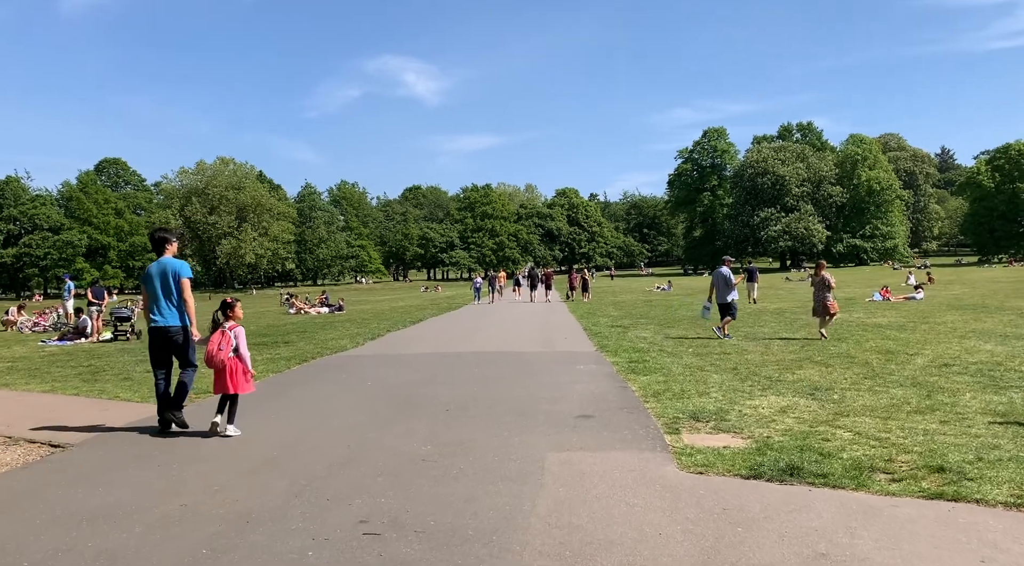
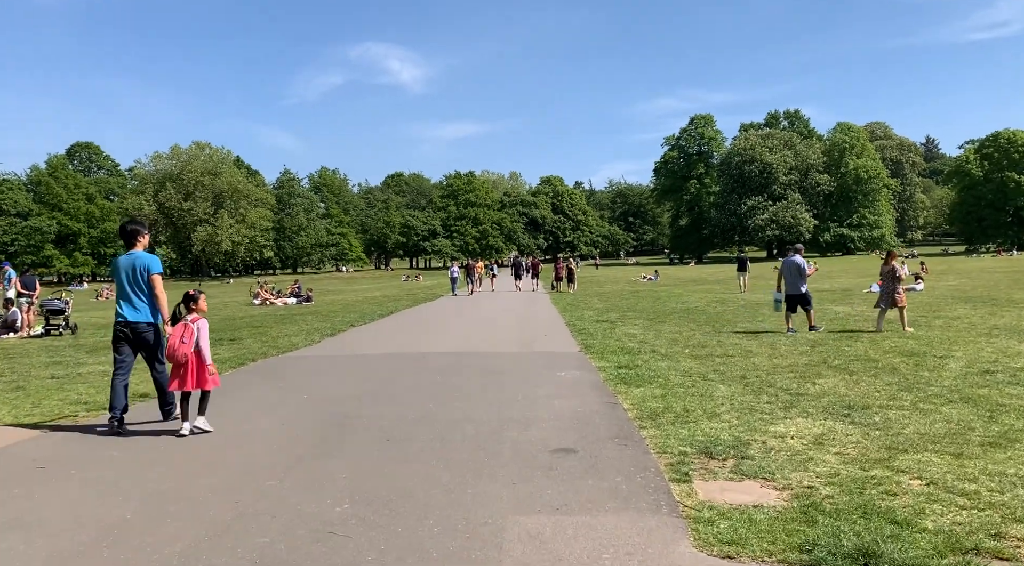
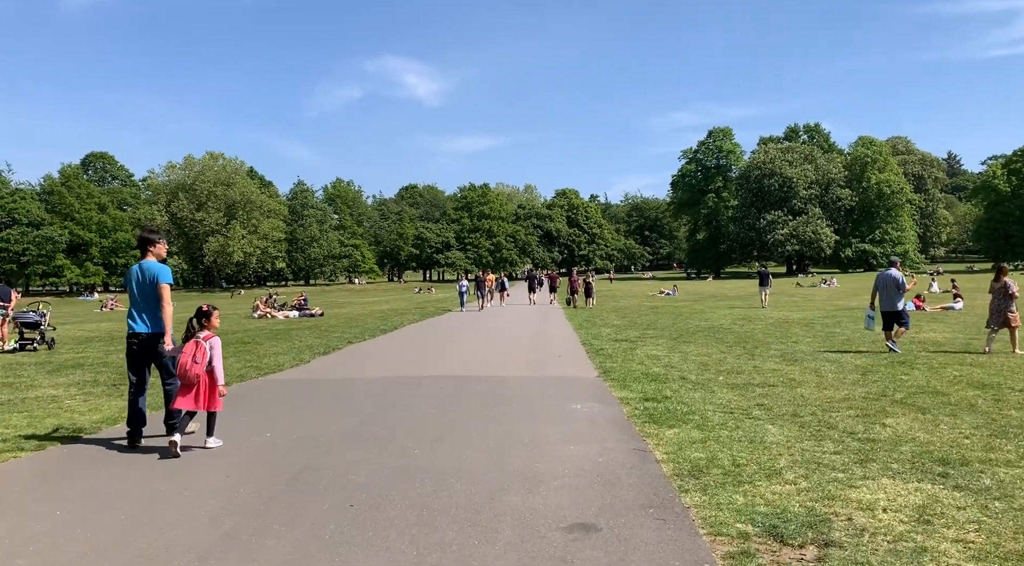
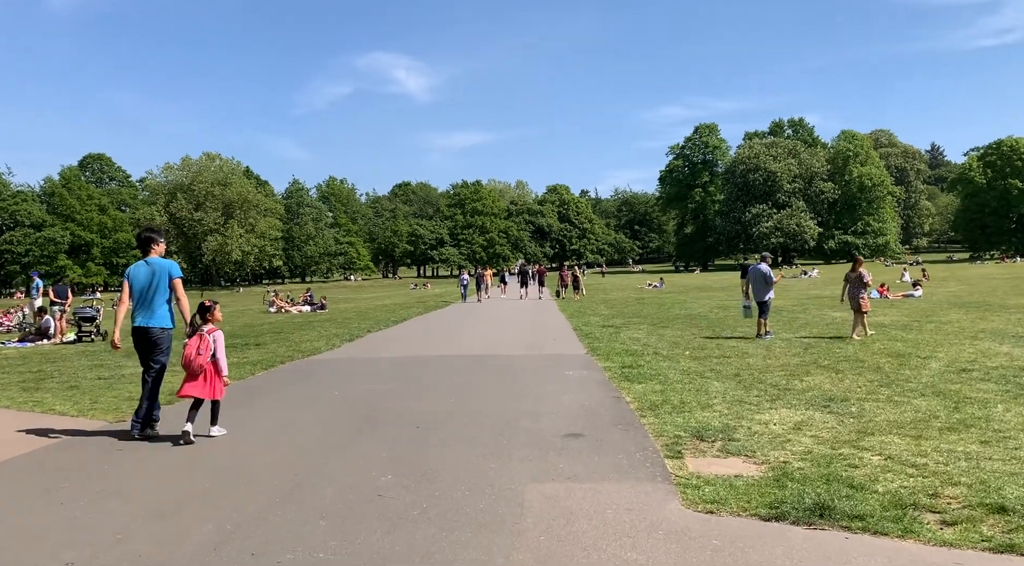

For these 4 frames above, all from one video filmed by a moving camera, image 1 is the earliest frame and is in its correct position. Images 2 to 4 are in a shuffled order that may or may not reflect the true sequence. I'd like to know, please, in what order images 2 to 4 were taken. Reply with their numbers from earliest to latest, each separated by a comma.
4, 2, 3
